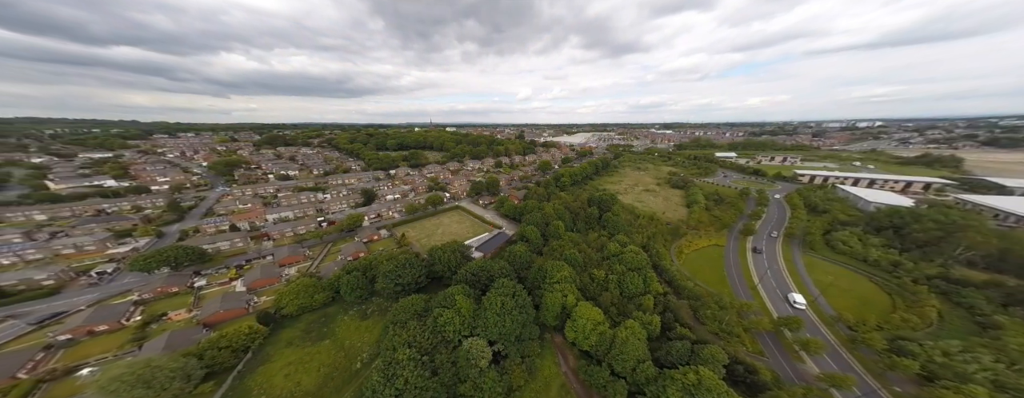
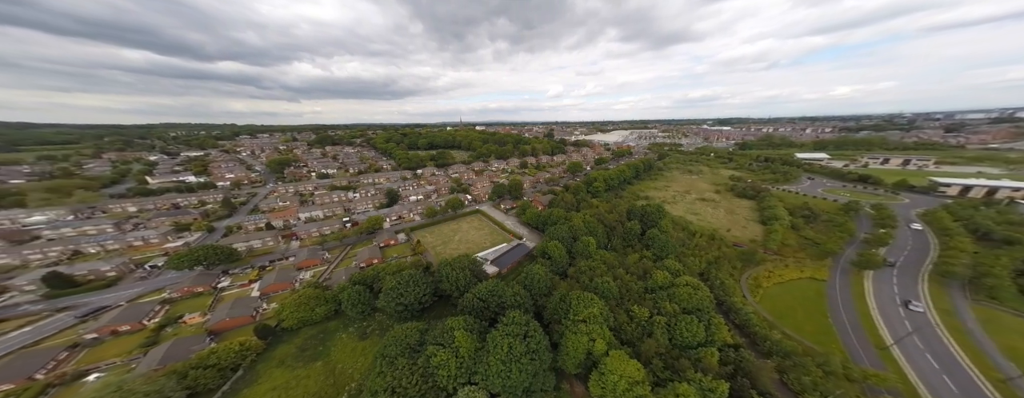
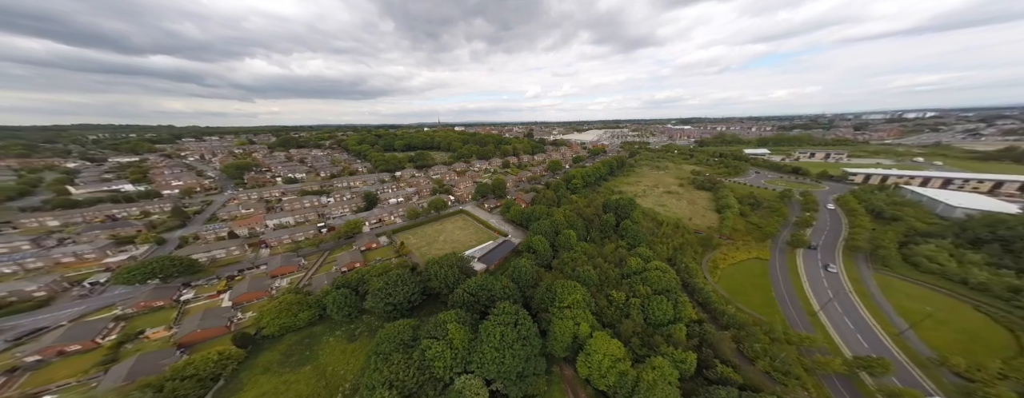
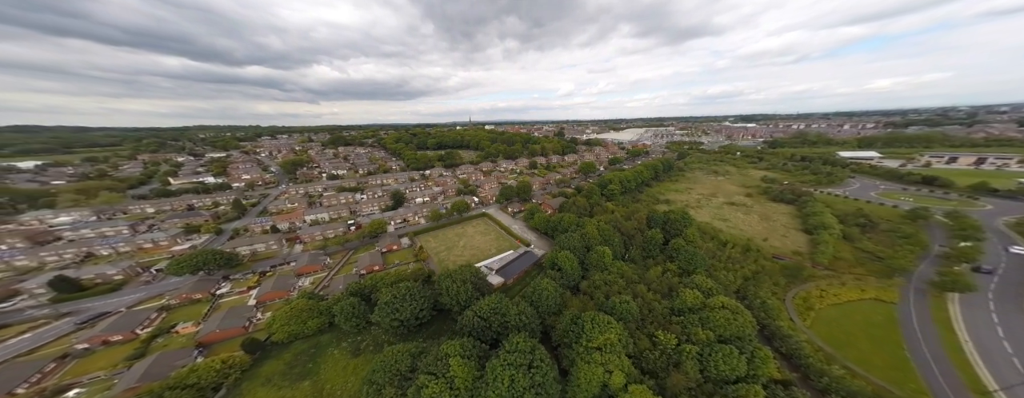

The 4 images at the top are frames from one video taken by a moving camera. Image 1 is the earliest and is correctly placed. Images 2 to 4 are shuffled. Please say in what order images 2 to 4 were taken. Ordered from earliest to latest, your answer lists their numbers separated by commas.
3, 2, 4
